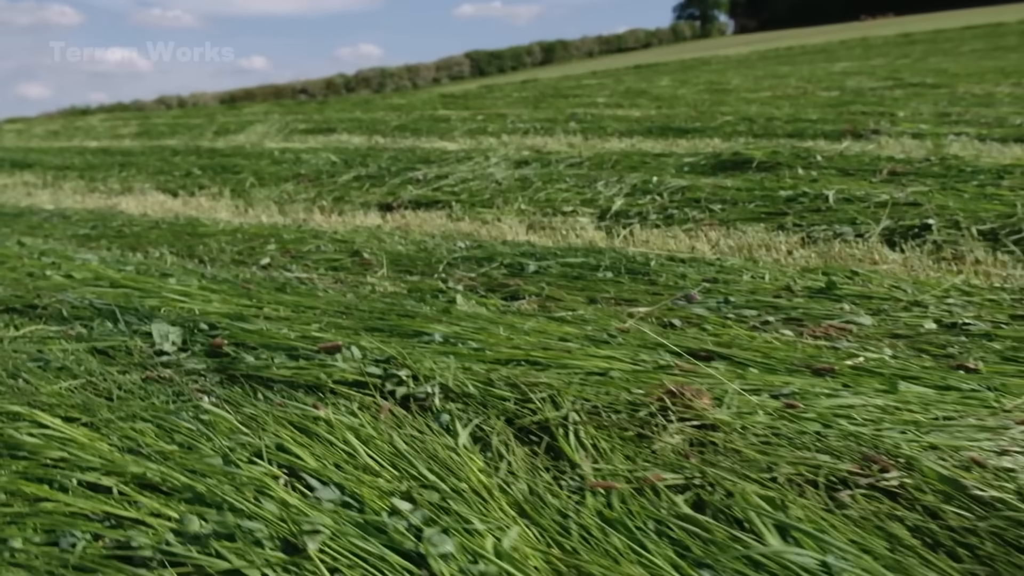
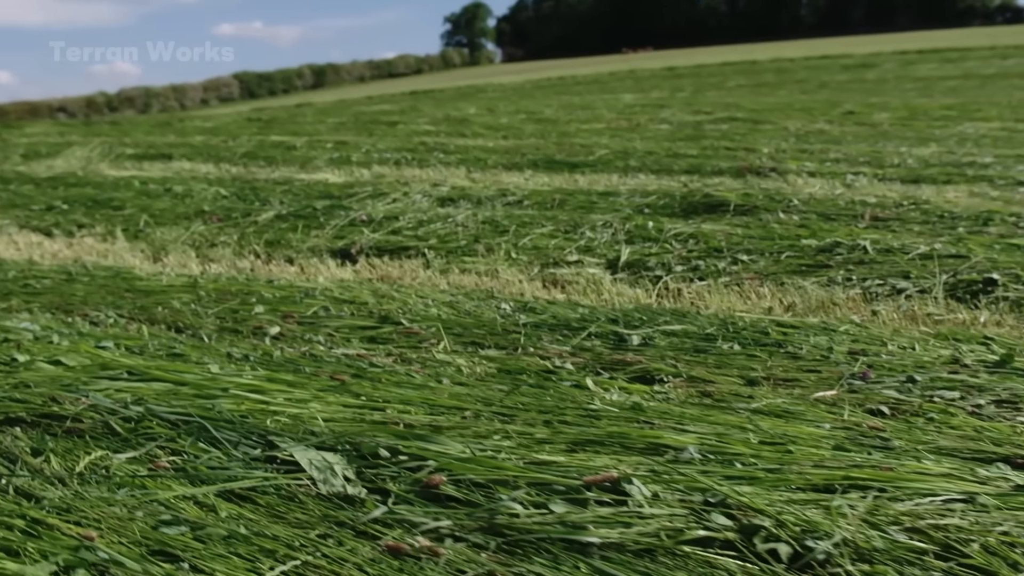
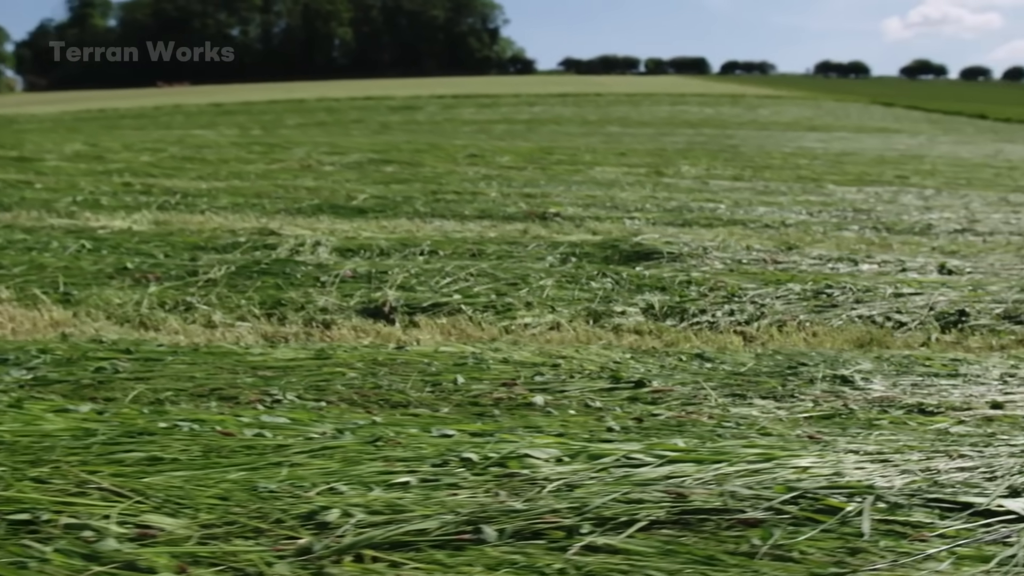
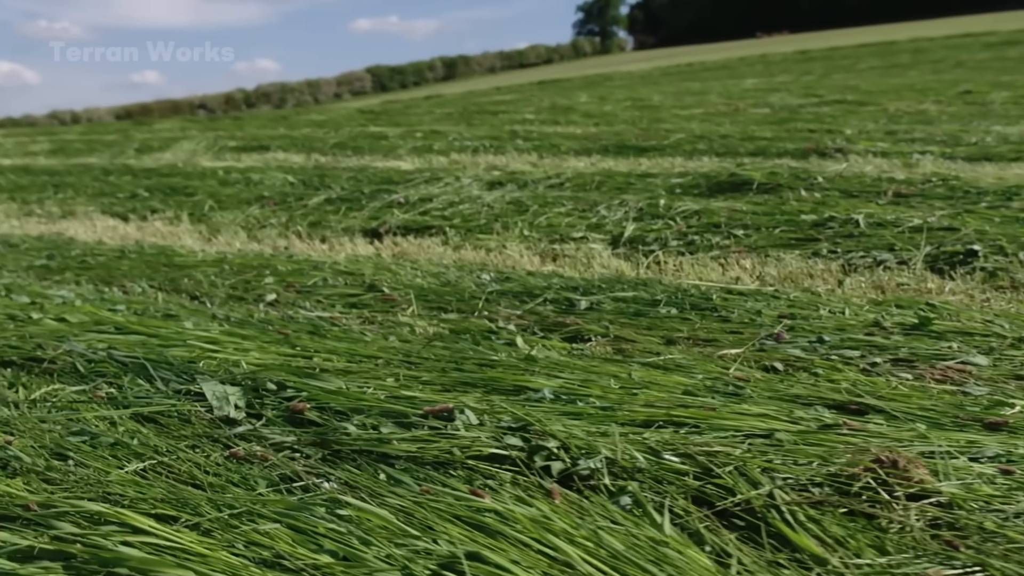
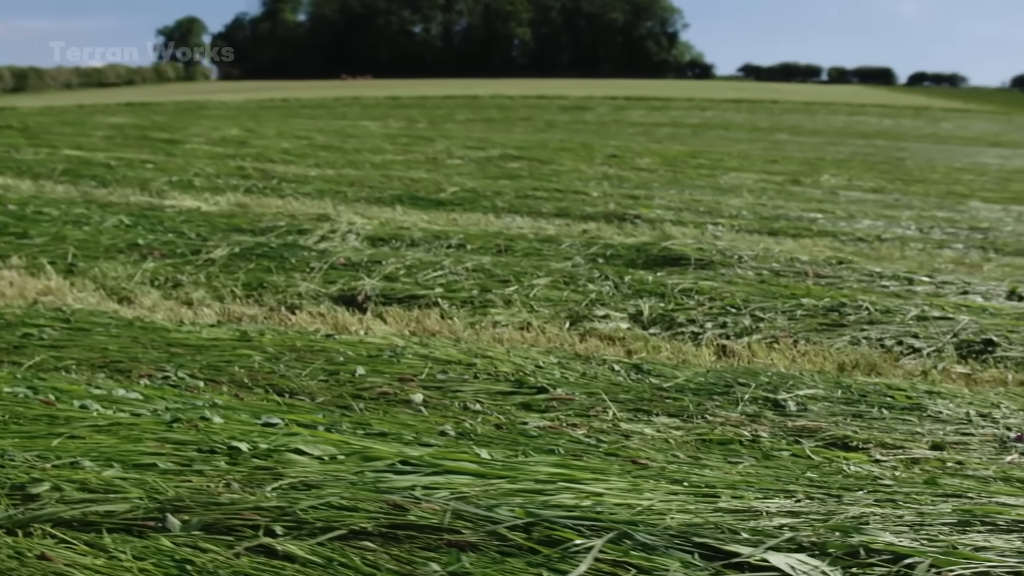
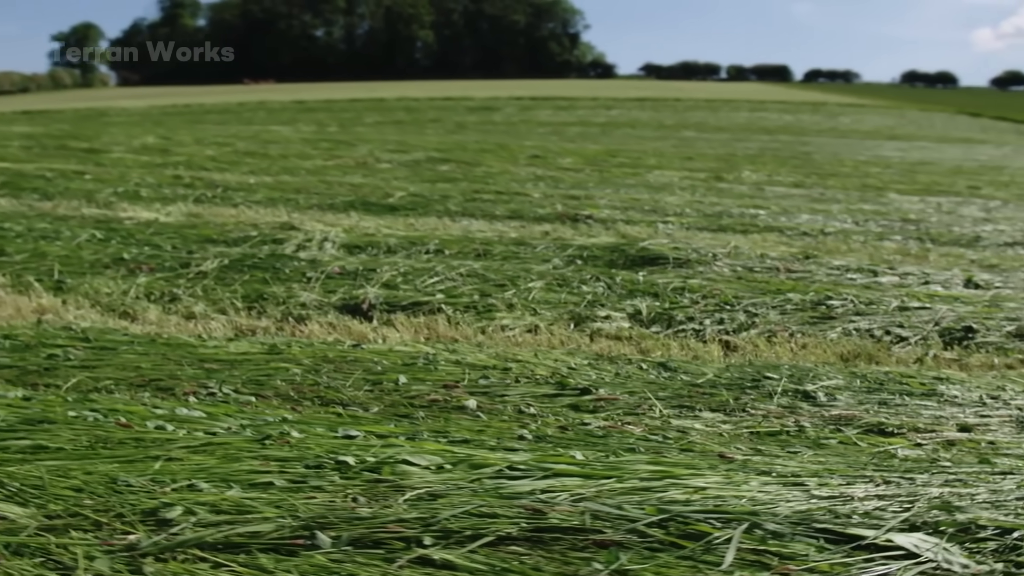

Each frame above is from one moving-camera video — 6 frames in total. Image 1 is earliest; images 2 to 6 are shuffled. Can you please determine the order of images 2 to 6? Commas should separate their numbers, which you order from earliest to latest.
4, 2, 5, 6, 3
